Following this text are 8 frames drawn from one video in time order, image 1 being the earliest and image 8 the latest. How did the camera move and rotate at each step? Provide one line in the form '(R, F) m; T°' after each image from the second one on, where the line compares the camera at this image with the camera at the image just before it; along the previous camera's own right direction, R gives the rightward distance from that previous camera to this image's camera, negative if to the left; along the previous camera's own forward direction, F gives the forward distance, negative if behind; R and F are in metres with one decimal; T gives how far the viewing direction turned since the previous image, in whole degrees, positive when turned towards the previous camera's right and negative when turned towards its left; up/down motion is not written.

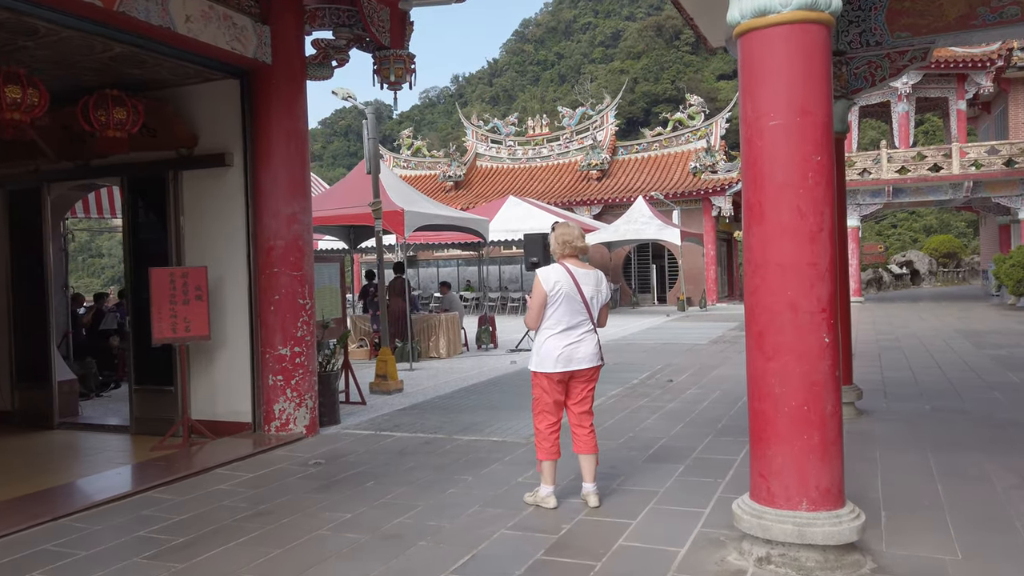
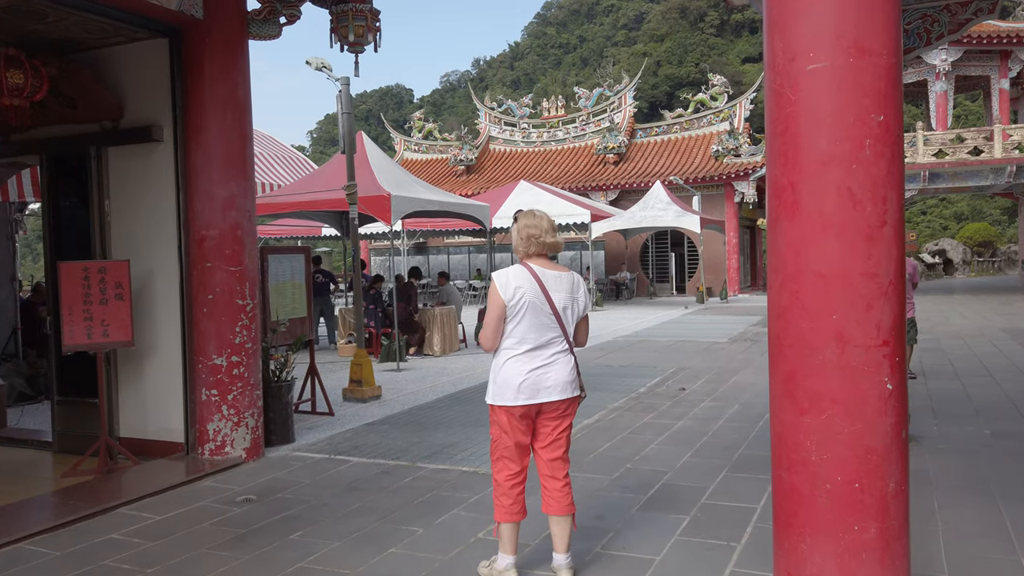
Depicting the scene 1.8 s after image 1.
(+0.3, +0.9) m; -2°
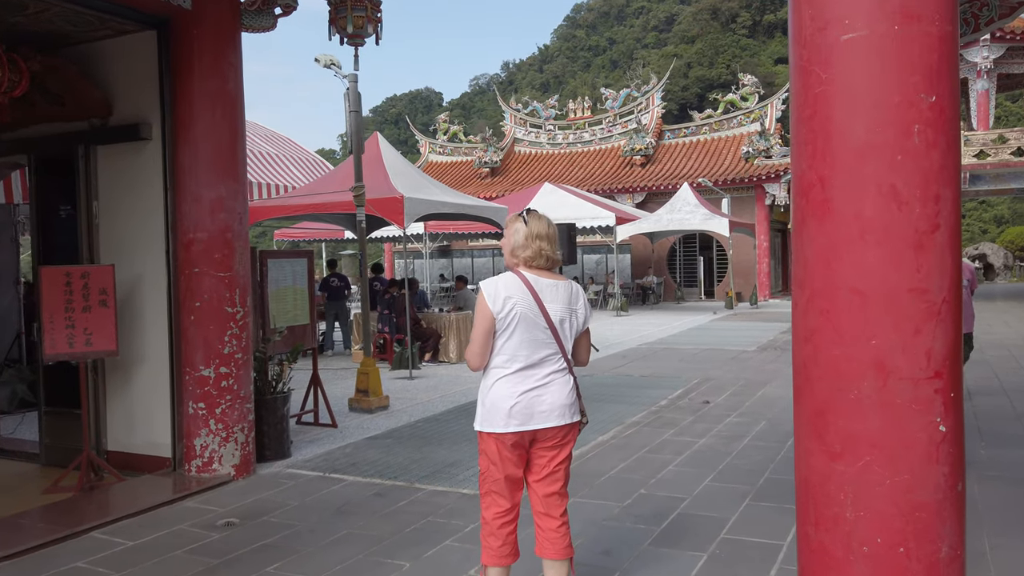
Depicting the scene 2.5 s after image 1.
(+0.1, +0.3) m; -2°
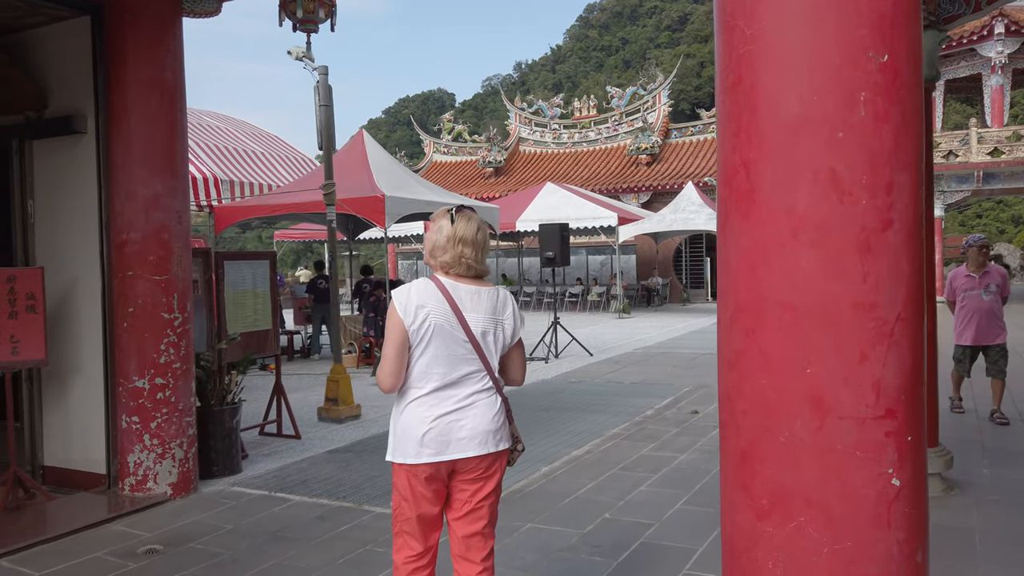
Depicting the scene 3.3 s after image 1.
(+0.3, +0.3) m; -1°
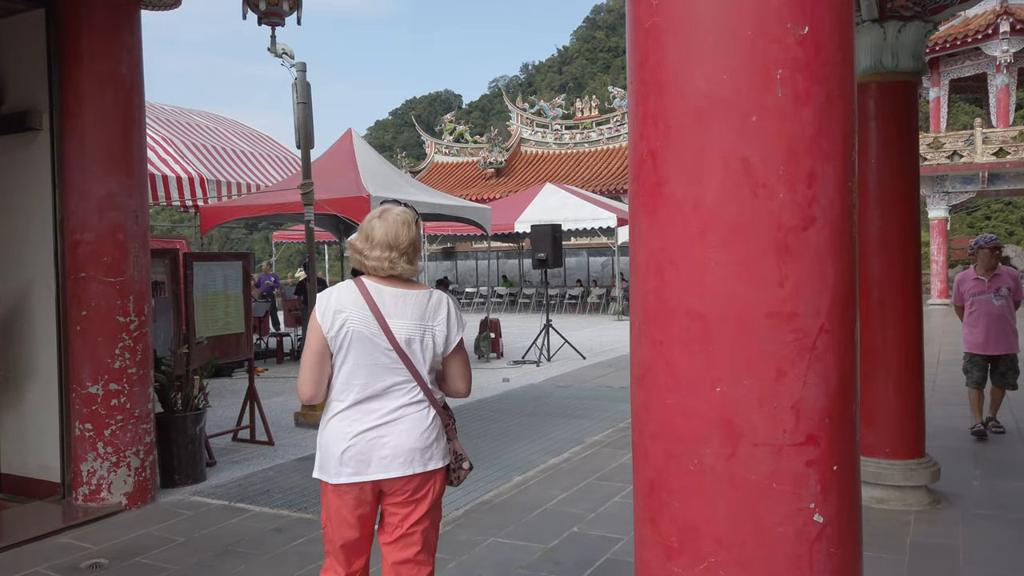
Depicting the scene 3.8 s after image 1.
(+0.2, +0.2) m; -1°
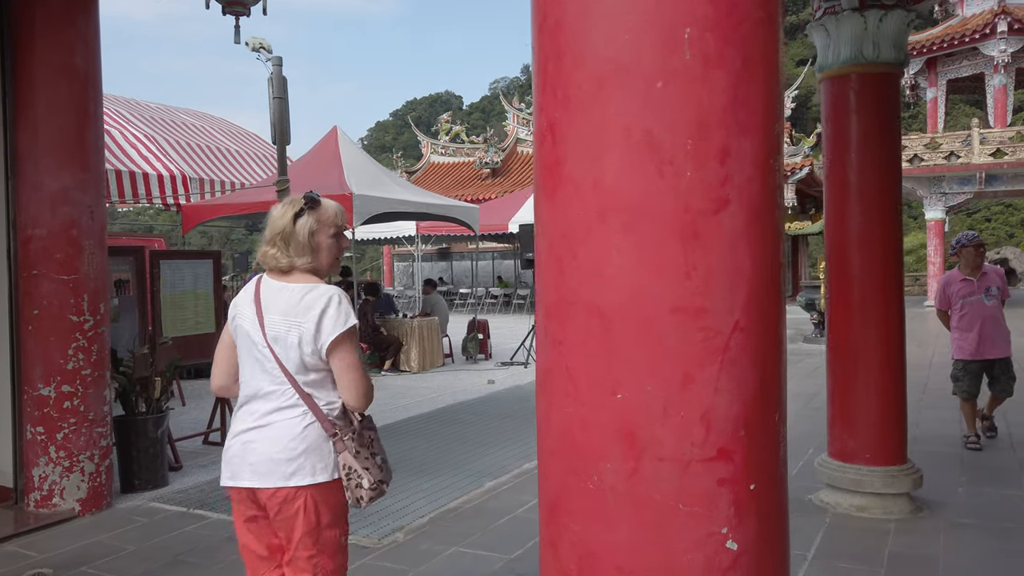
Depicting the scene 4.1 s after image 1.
(+0.2, +0.1) m; 0°
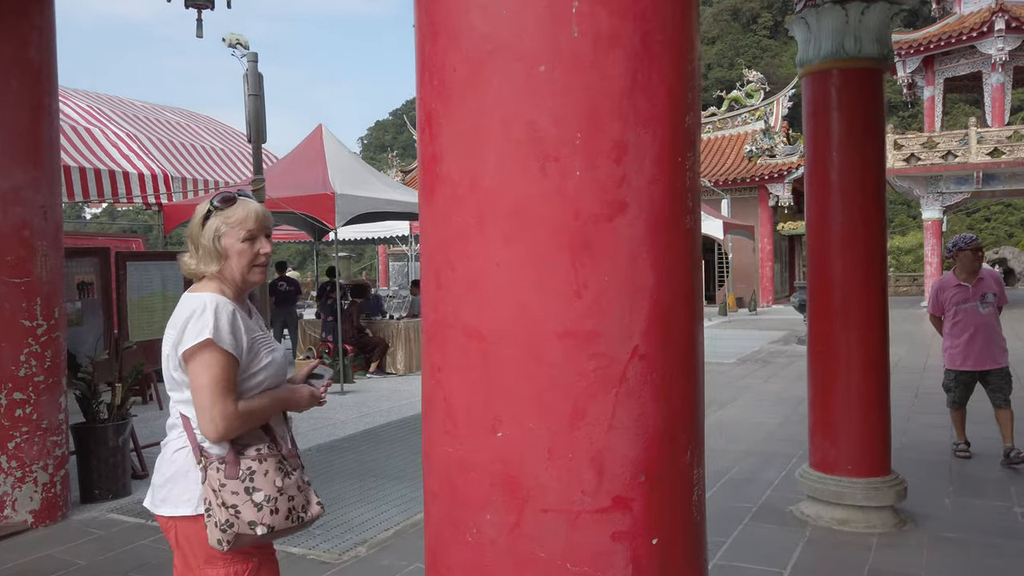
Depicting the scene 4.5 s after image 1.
(+0.1, +0.1) m; 0°
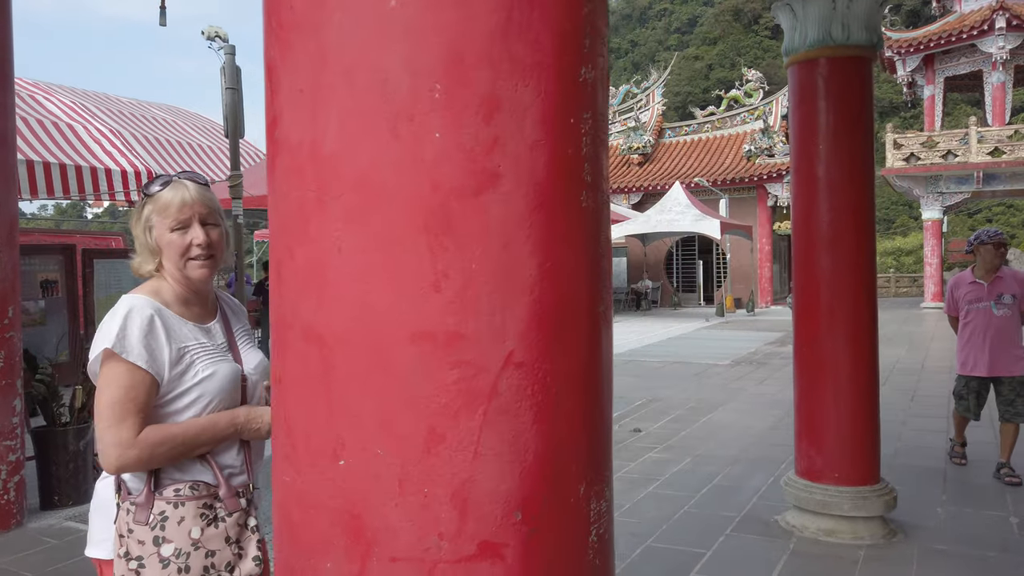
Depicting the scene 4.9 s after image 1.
(+0.1, +0.2) m; 0°
